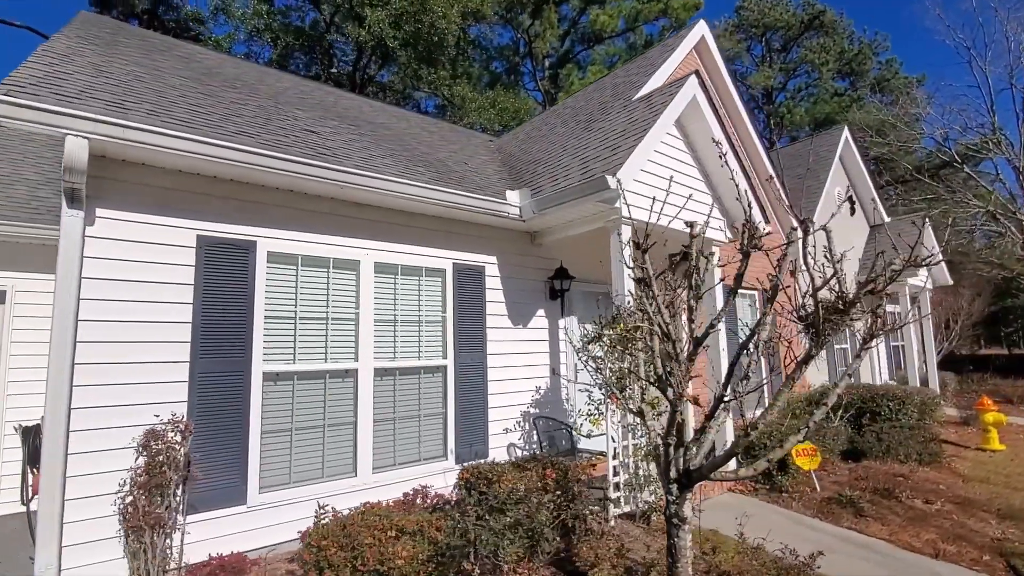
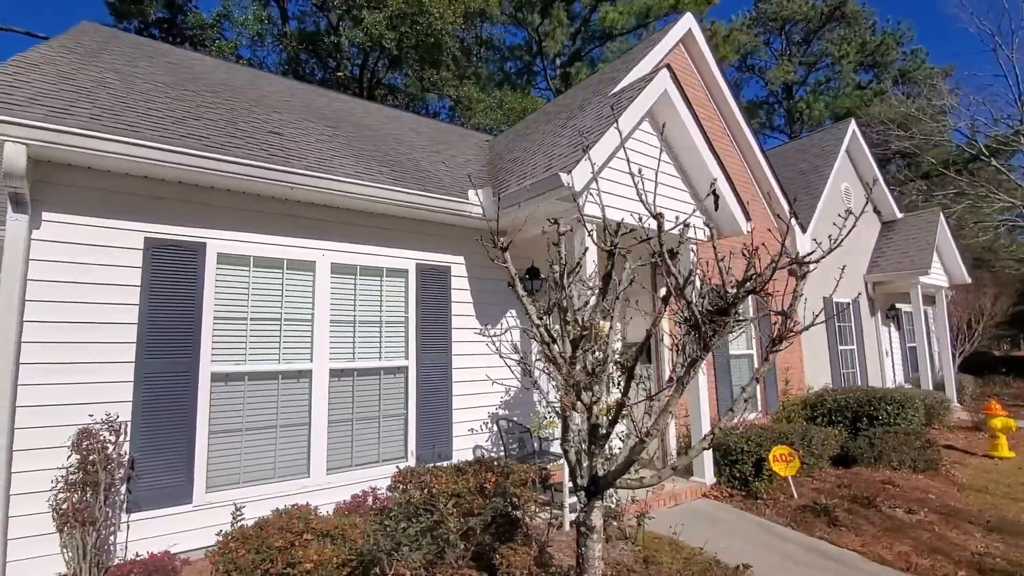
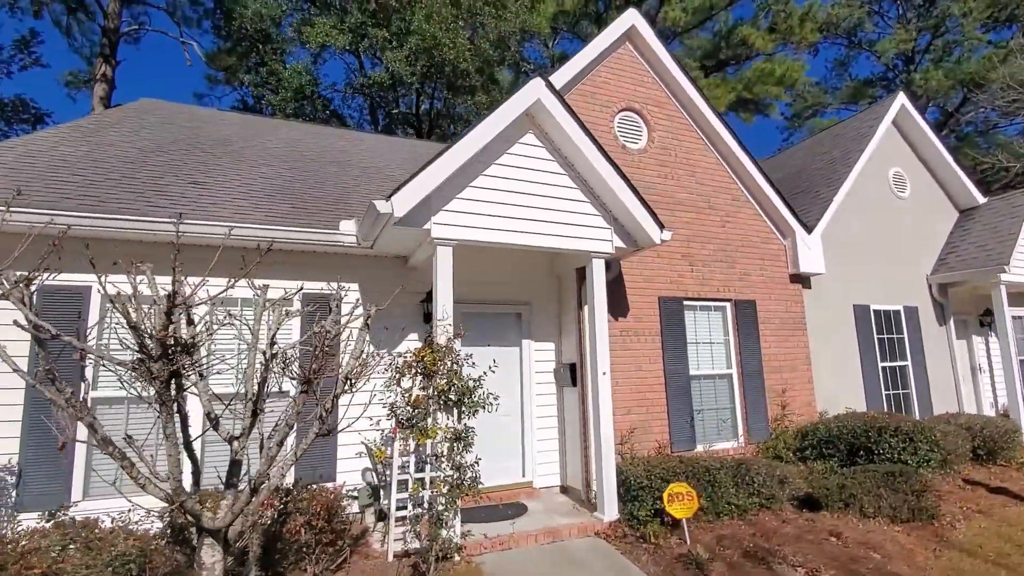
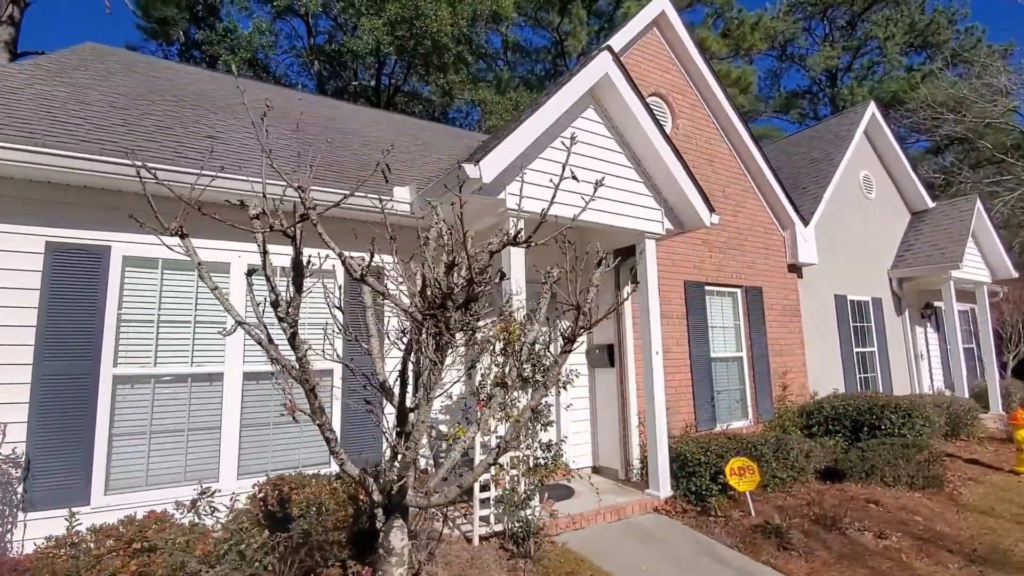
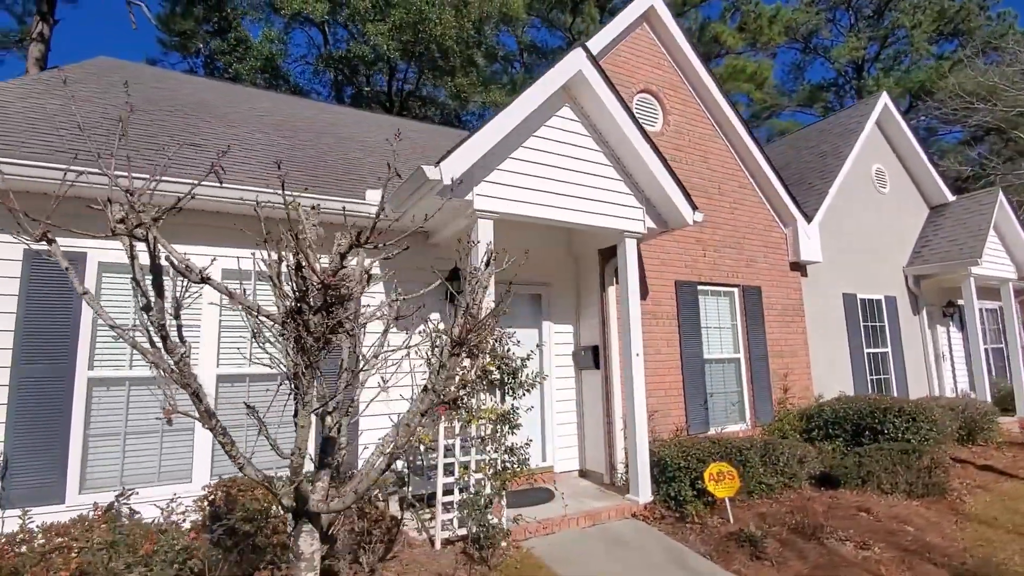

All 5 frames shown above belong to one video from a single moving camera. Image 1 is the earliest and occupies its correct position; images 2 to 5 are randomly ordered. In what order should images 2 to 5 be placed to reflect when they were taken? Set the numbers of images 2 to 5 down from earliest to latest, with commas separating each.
2, 4, 5, 3
